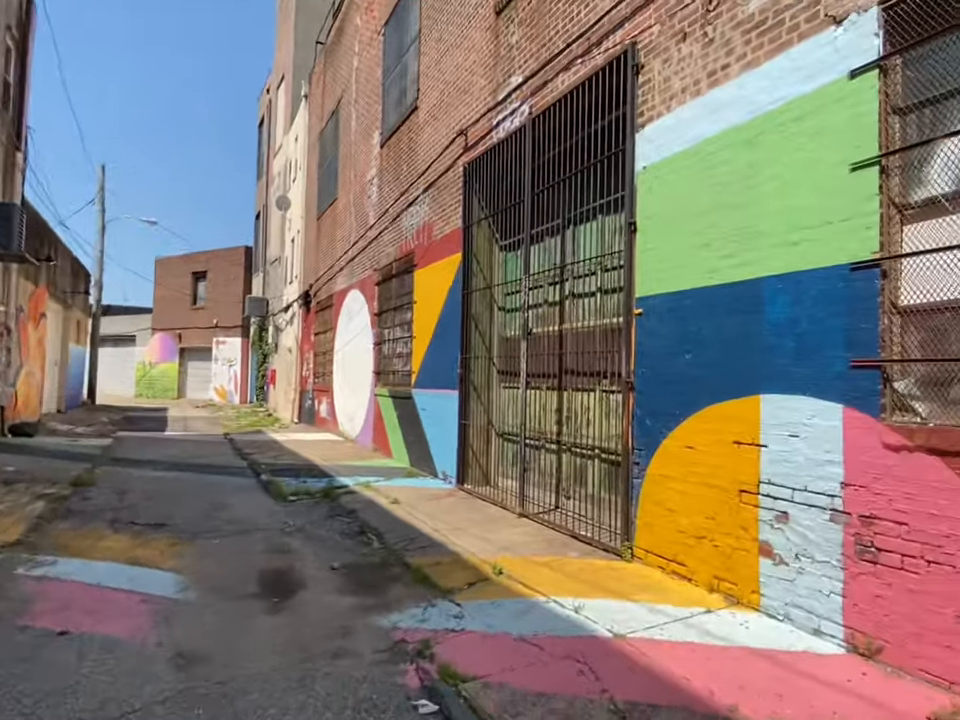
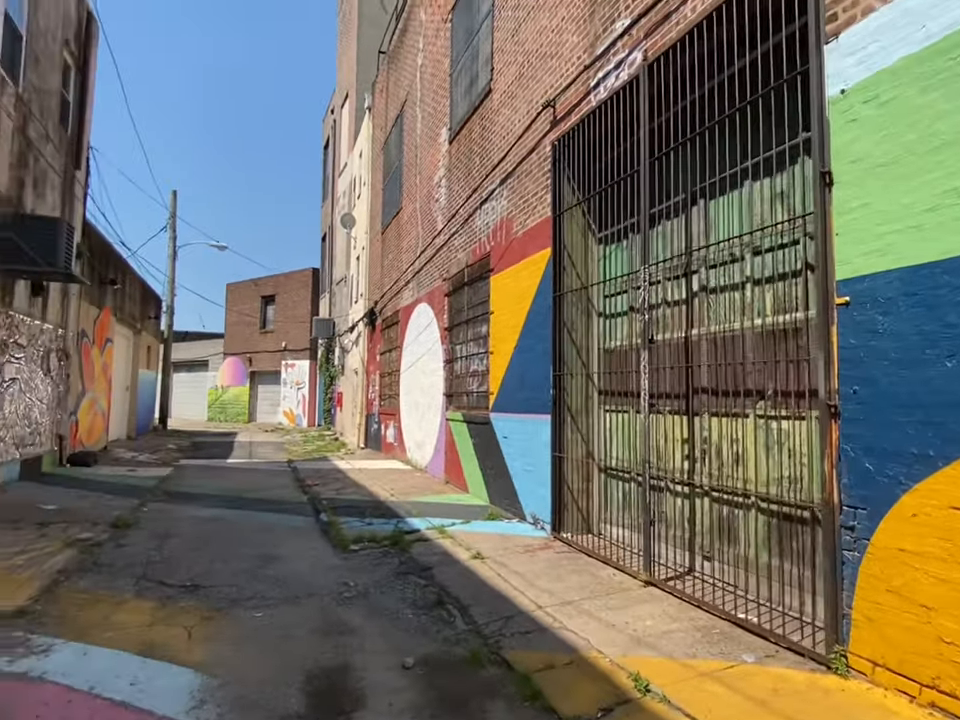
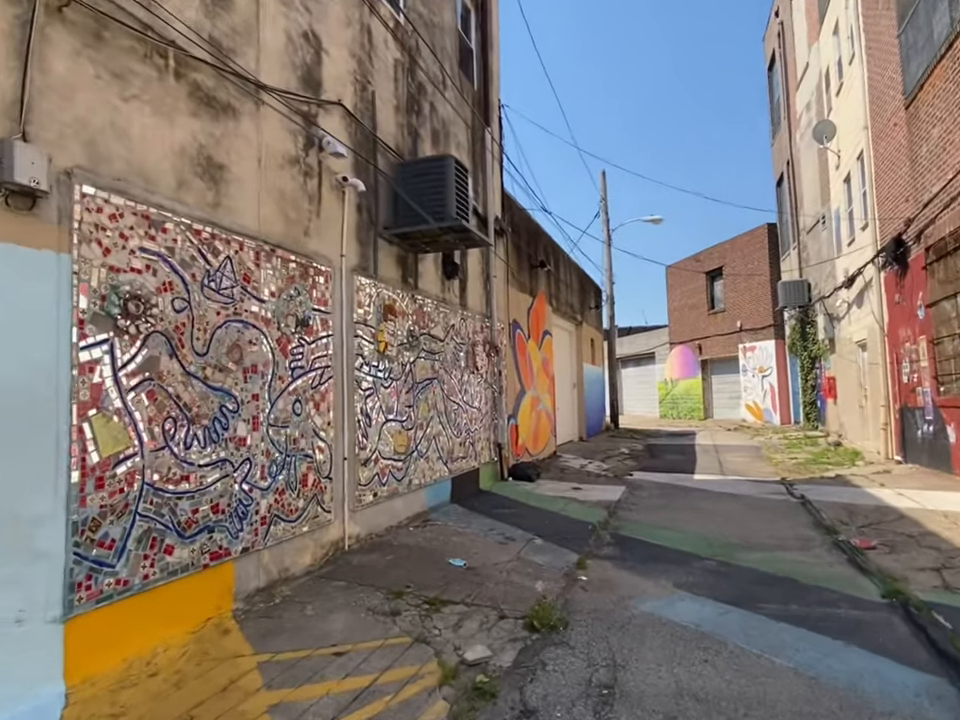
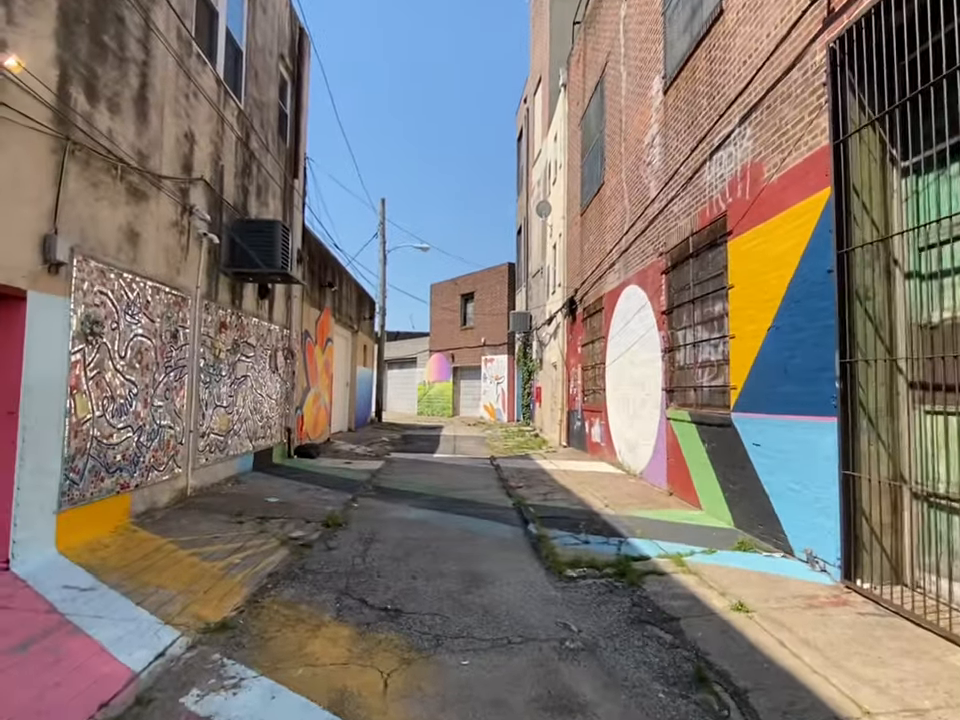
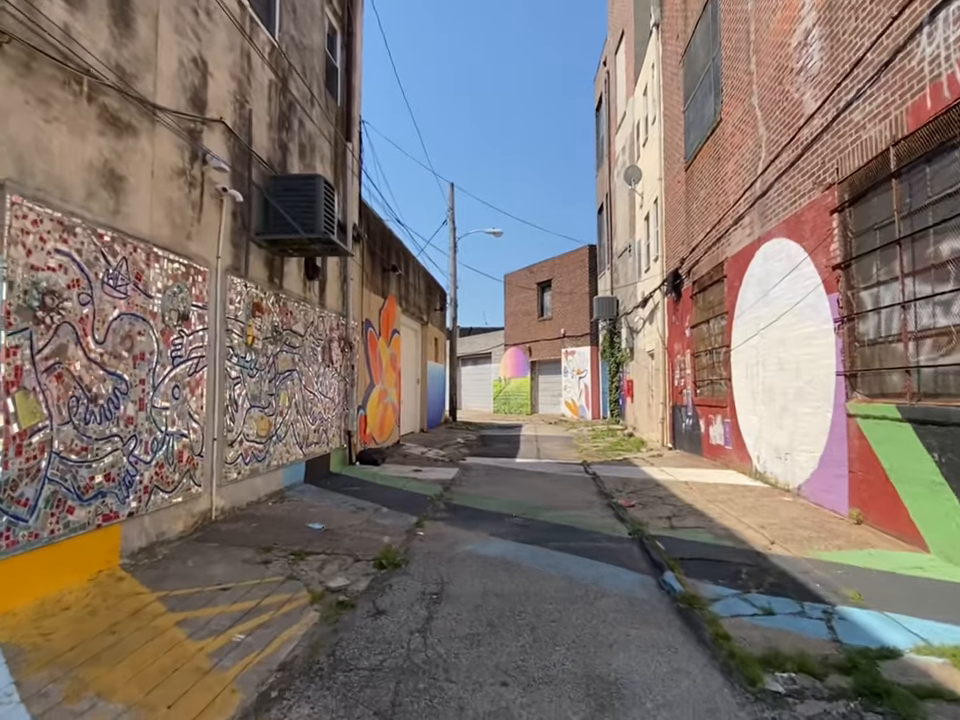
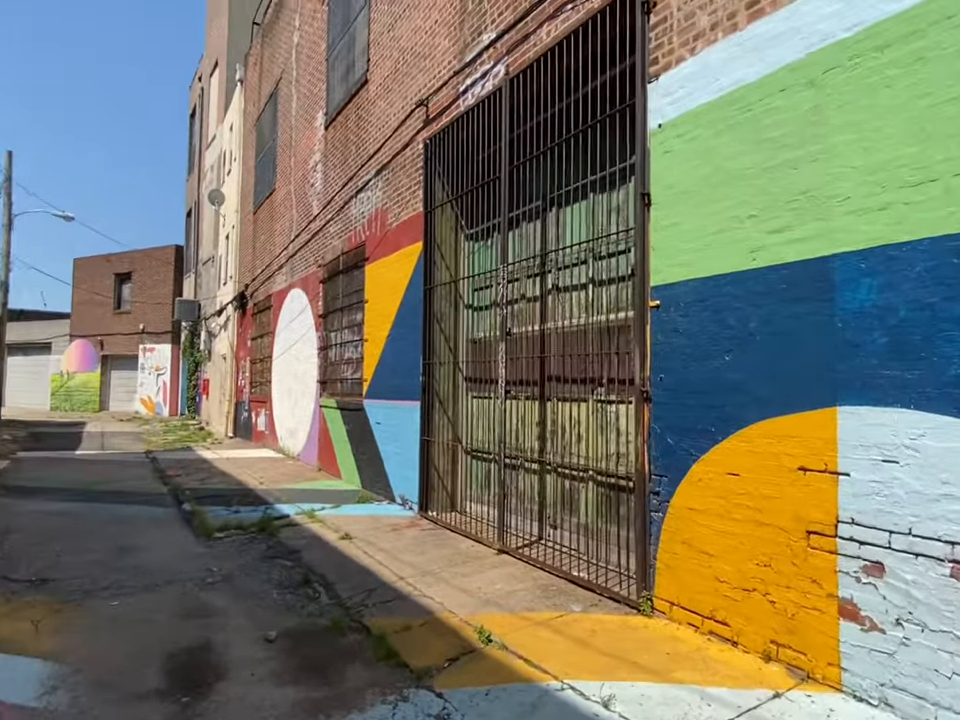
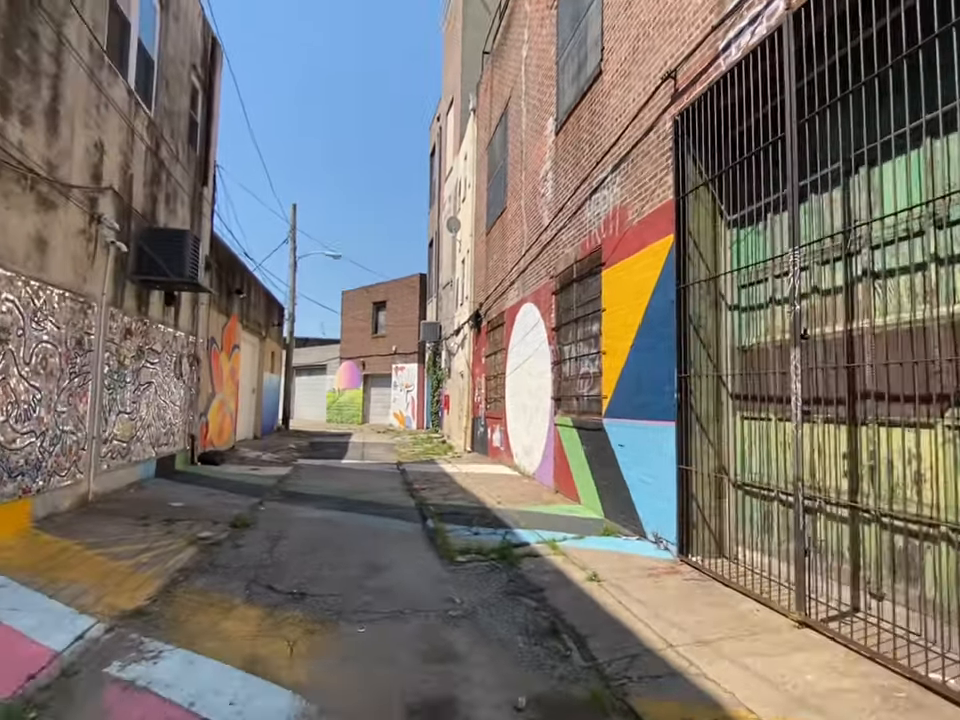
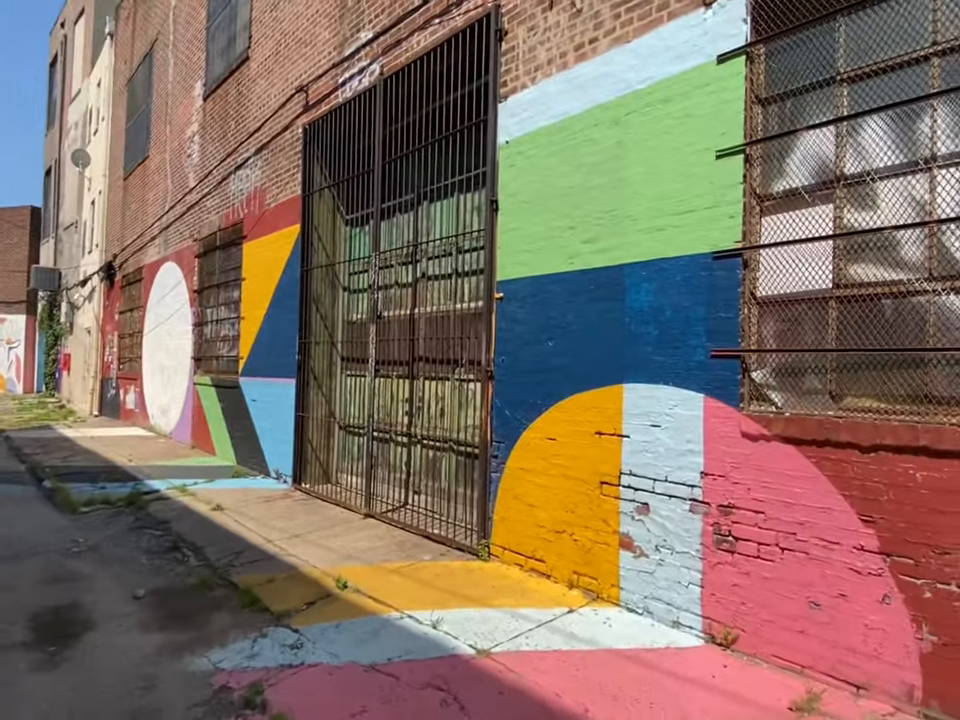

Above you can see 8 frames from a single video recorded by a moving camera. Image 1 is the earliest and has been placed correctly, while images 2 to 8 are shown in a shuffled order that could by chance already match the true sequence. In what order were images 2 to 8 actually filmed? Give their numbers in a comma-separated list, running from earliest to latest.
8, 6, 2, 7, 4, 5, 3
